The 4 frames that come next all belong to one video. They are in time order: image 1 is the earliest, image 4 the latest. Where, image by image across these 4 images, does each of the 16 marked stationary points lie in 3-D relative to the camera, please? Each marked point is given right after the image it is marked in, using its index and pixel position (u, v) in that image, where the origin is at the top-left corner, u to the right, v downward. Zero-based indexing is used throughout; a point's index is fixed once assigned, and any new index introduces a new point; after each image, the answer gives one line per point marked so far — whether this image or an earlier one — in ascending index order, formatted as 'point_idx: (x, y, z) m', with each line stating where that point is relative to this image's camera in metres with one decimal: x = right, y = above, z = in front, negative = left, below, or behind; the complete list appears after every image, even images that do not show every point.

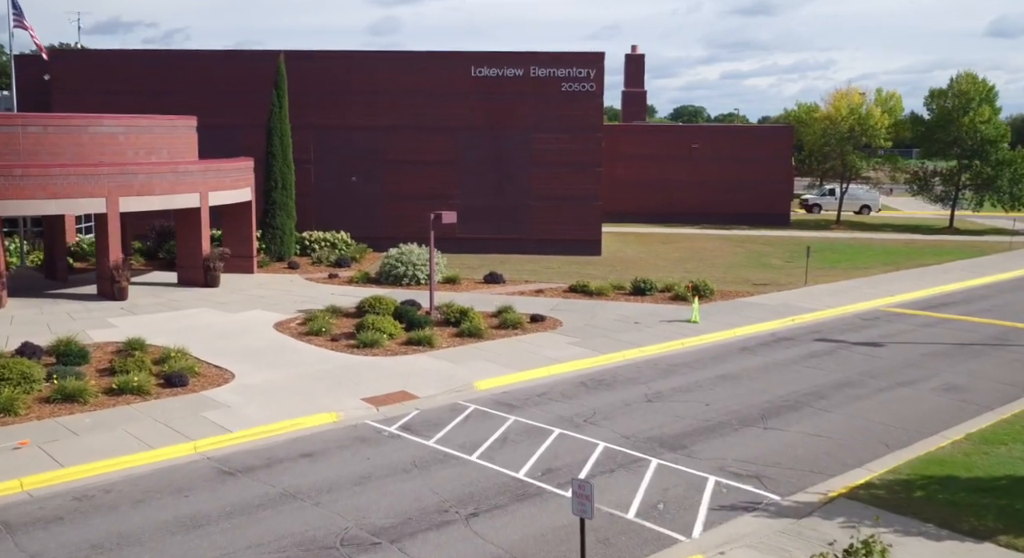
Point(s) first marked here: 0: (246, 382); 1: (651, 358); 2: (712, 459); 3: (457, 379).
0: (-4.4, -1.7, +14.5) m
1: (+2.7, -1.6, +17.3) m
2: (+2.7, -2.4, +11.9) m
3: (-1.0, -1.7, +15.2) m
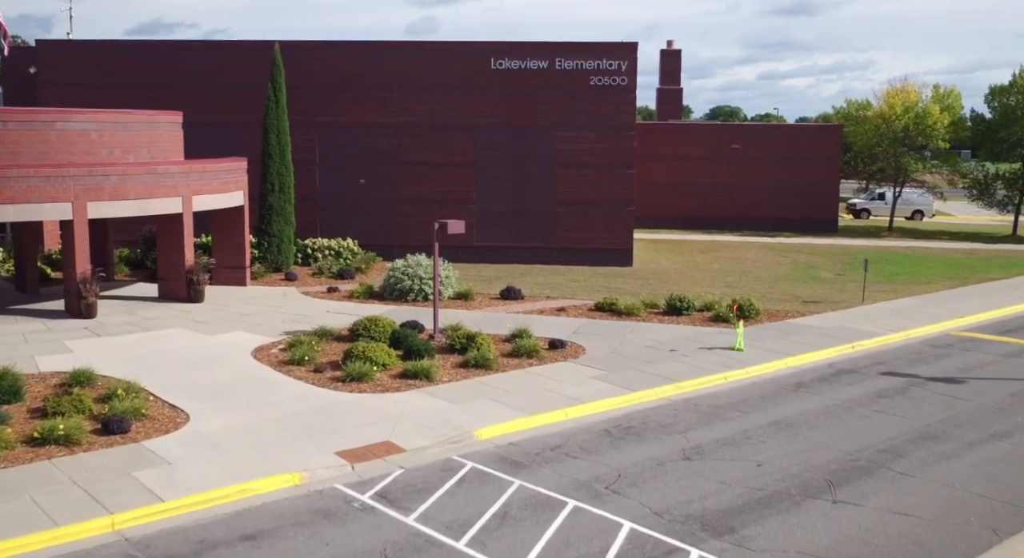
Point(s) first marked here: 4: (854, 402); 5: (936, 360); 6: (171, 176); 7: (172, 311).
0: (-4.3, -2.1, +12.1) m
1: (+3.0, -2.0, +14.6) m
2: (+2.7, -2.9, +9.2) m
3: (-0.8, -2.1, +12.7) m
4: (+5.7, -2.1, +14.6) m
5: (+8.6, -1.6, +17.7) m
6: (-7.6, +2.3, +19.6) m
7: (-7.4, -0.7, +19.1) m
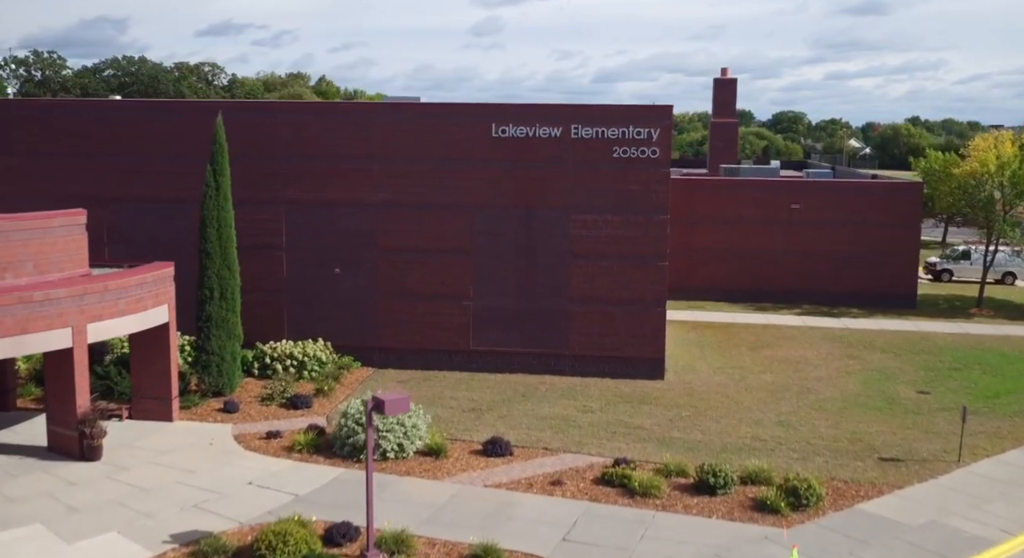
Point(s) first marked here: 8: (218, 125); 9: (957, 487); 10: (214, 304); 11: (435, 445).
0: (-5.2, -4.8, +7.6) m
1: (+2.2, -4.9, +9.7) m
2: (+1.6, -5.8, +4.3) m
3: (-1.7, -5.0, +7.9) m
4: (+4.9, -5.0, +9.4) m
5: (+8.0, -4.7, +12.4) m
6: (-7.9, -0.4, +15.3) m
7: (-7.9, -3.4, +14.8) m
8: (-6.3, +3.3, +18.7) m
9: (+8.4, -3.9, +16.5) m
10: (-6.4, -0.5, +18.8) m
11: (-1.5, -3.1, +16.8) m
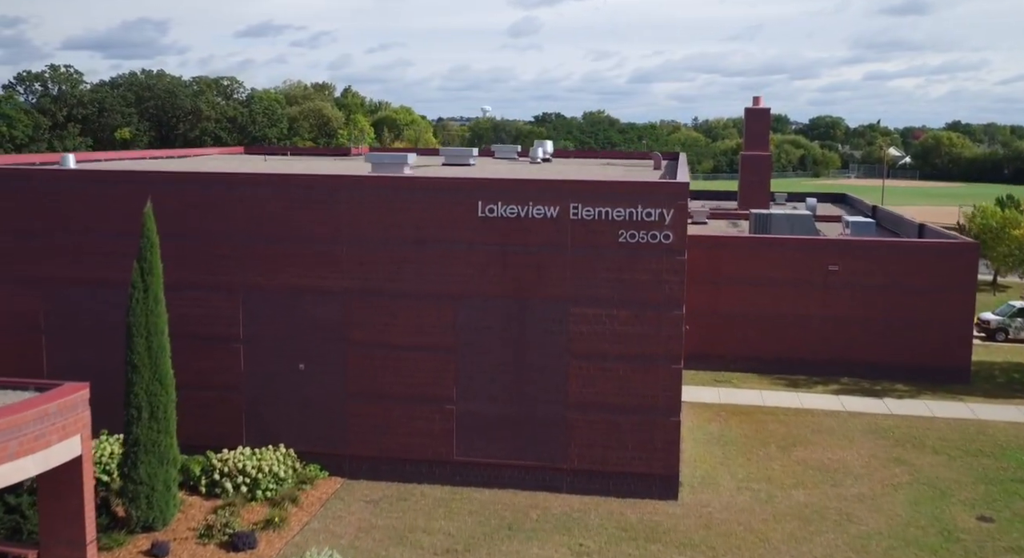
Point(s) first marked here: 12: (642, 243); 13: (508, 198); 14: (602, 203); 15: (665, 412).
0: (-6.0, -7.0, +4.8) m
1: (+1.4, -7.1, +6.5) m
2: (+0.6, -8.0, +1.2) m
3: (-2.5, -7.2, +5.0) m
4: (+4.2, -7.3, +6.2) m
5: (+7.4, -7.0, +9.0) m
6: (-8.4, -2.6, +12.5) m
7: (-8.4, -5.6, +12.1) m
8: (-6.6, +1.1, +15.9) m
9: (+7.9, -6.2, +13.2) m
10: (-6.7, -2.7, +16.0) m
11: (-1.9, -5.3, +13.8) m
12: (+2.8, +0.7, +18.5) m
13: (0.0, +1.7, +18.8) m
14: (+2.0, +1.6, +18.5) m
15: (+3.3, -2.9, +18.8) m
